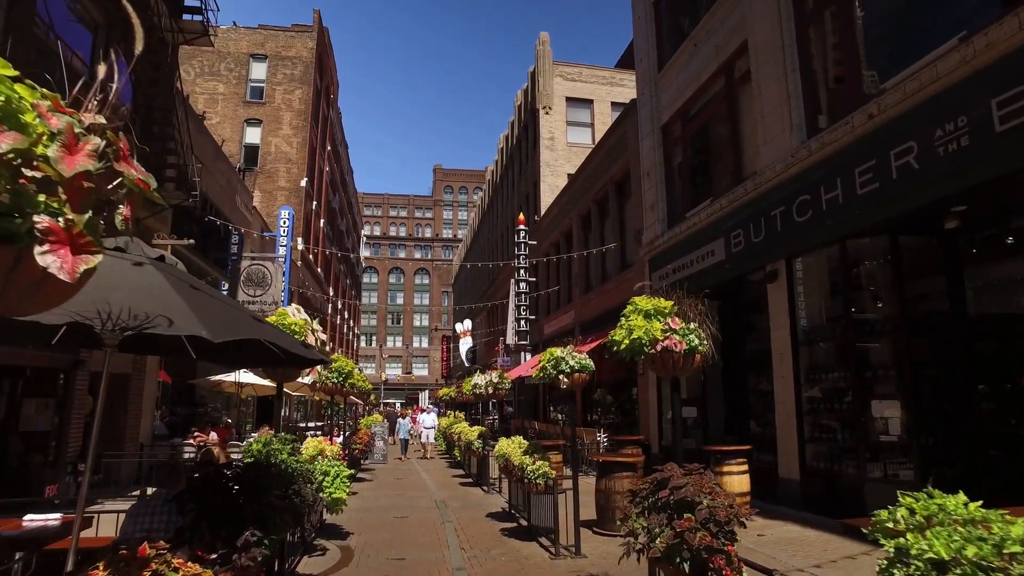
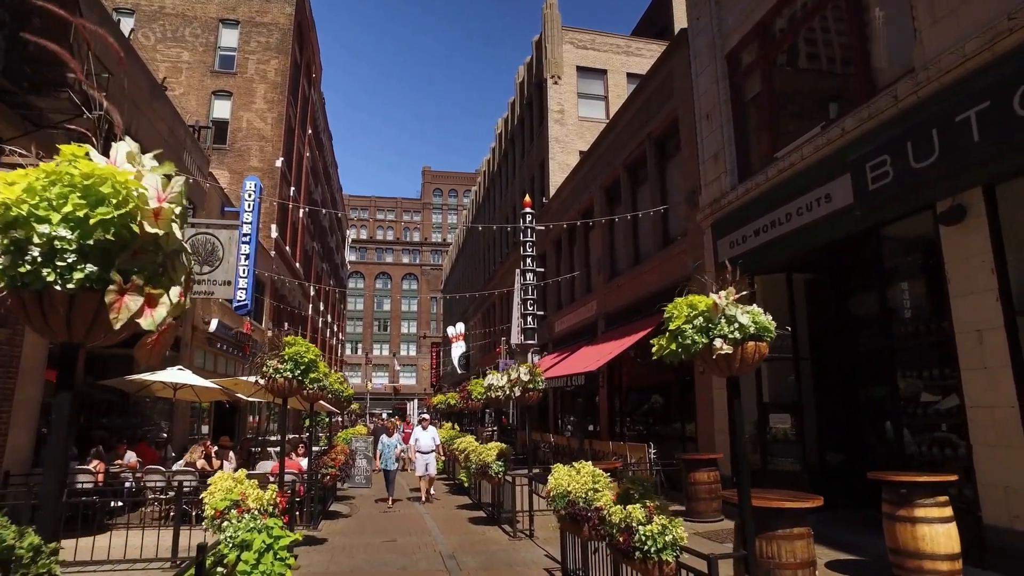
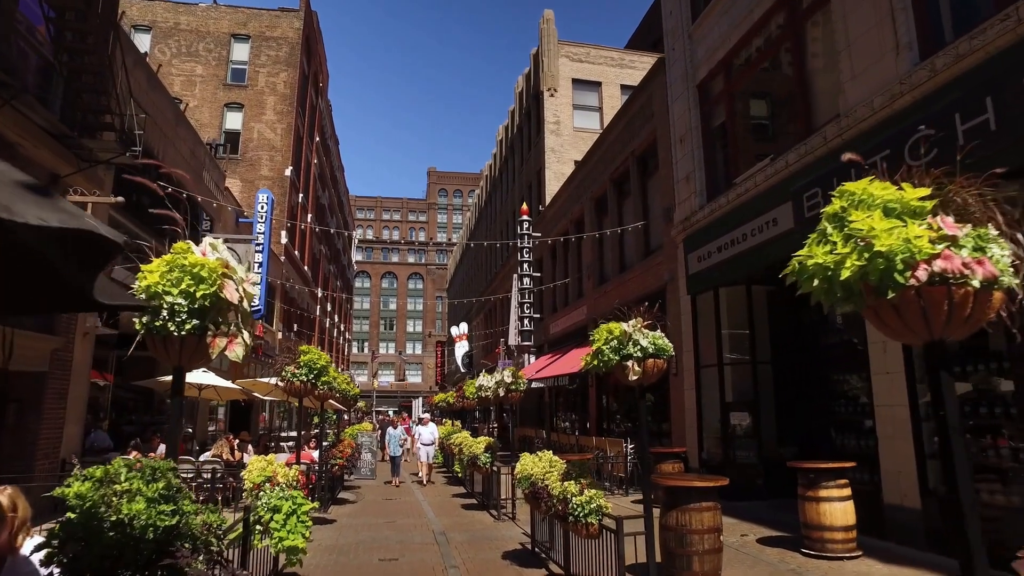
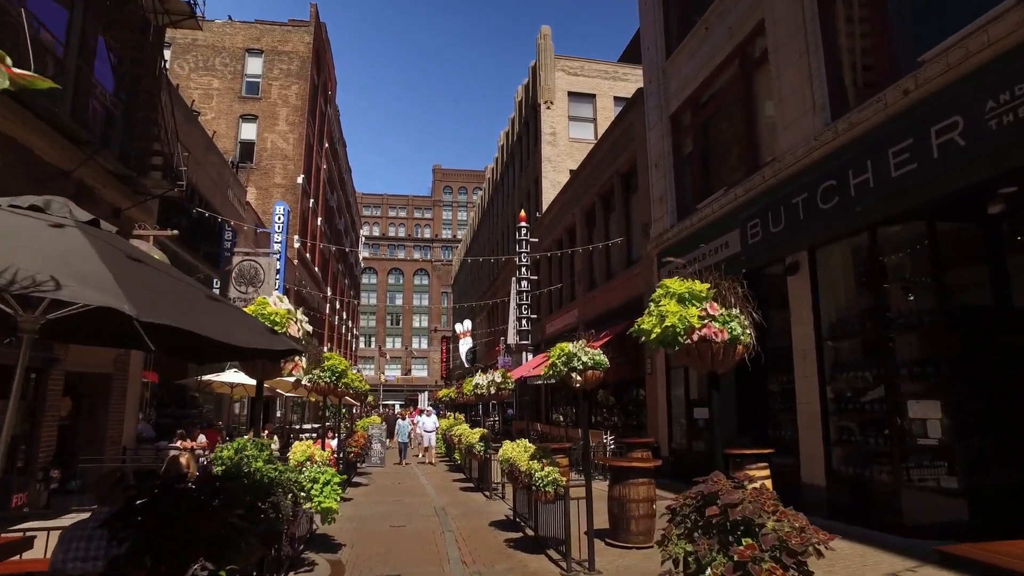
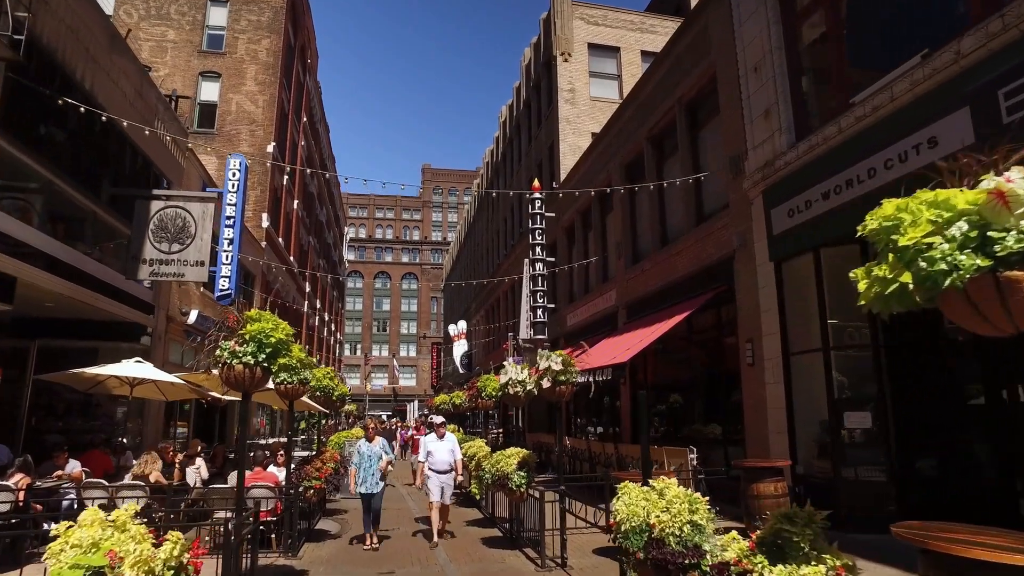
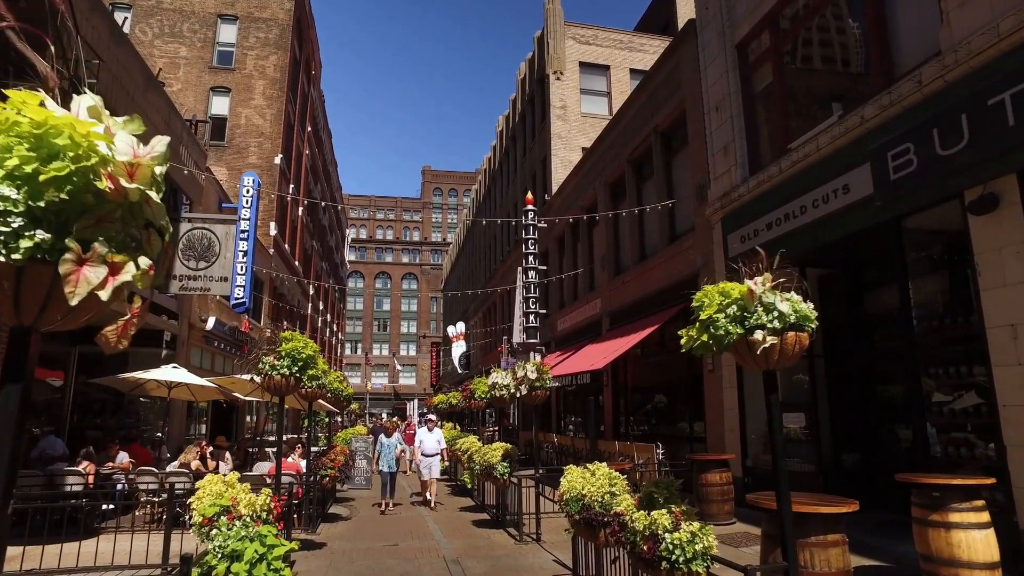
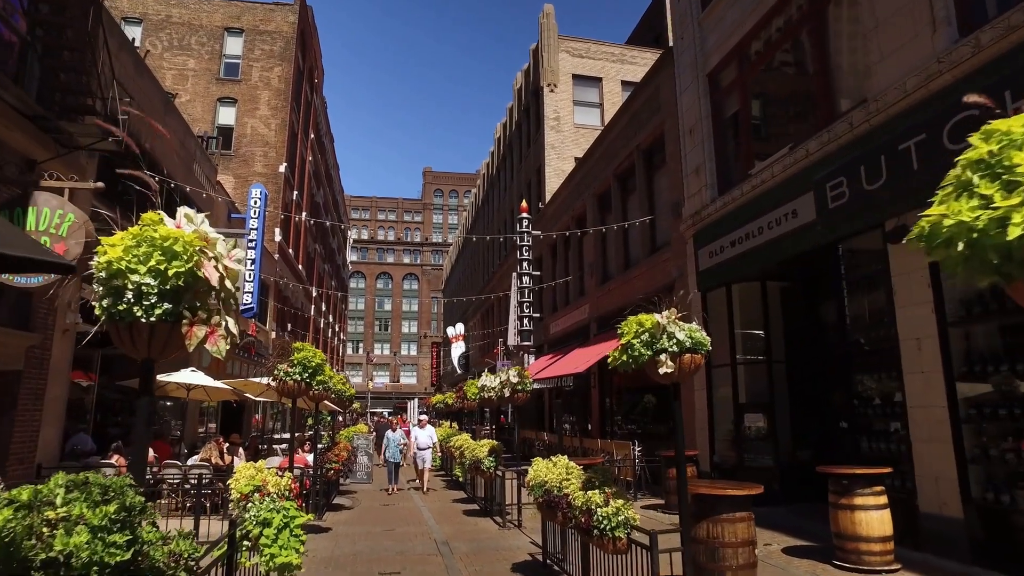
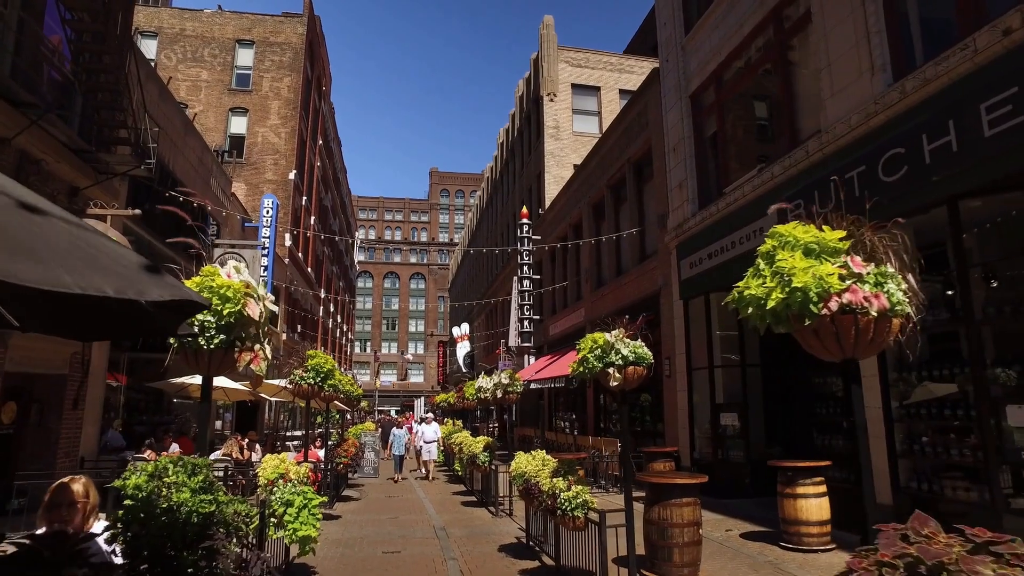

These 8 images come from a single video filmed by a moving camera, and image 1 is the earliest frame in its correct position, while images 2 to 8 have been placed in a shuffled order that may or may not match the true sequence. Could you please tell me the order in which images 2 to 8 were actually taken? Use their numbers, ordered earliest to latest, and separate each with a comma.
4, 8, 3, 7, 2, 6, 5
